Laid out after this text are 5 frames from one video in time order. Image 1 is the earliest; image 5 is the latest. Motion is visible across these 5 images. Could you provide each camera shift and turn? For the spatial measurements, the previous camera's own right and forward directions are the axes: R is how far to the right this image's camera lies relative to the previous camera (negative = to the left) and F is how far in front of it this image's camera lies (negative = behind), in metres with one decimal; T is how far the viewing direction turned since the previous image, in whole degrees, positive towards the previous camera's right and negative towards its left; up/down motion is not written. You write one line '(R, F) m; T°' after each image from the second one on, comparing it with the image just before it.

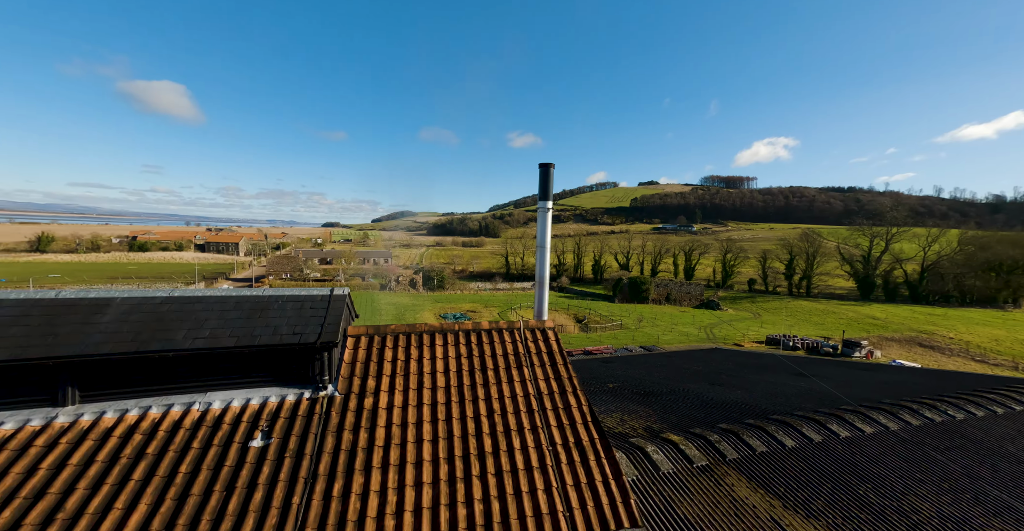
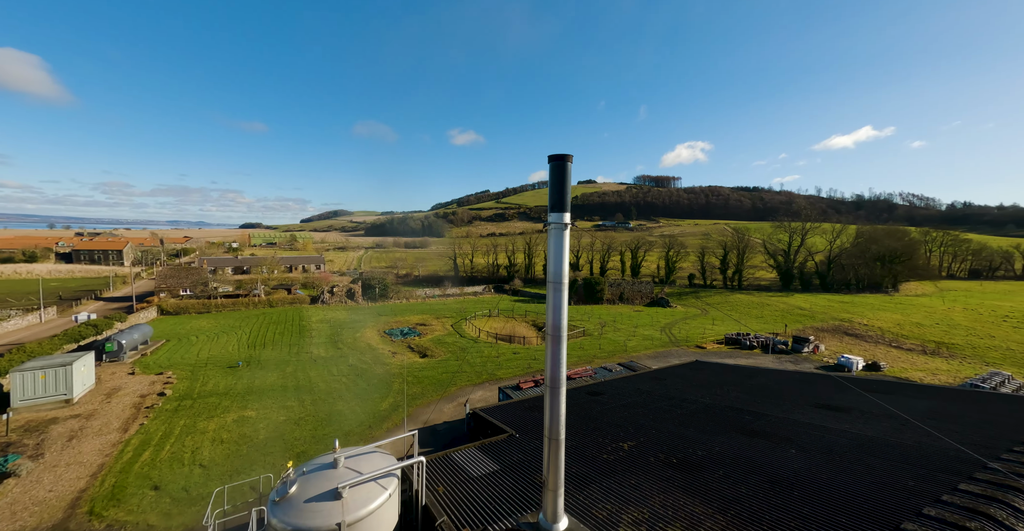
(-0.9, +2.8) m; +9°
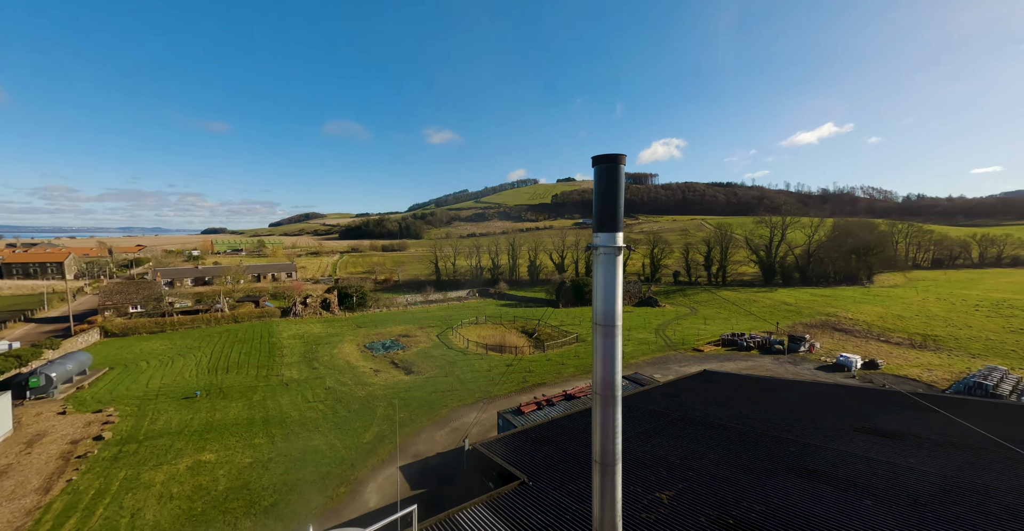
(-0.6, +1.6) m; +3°
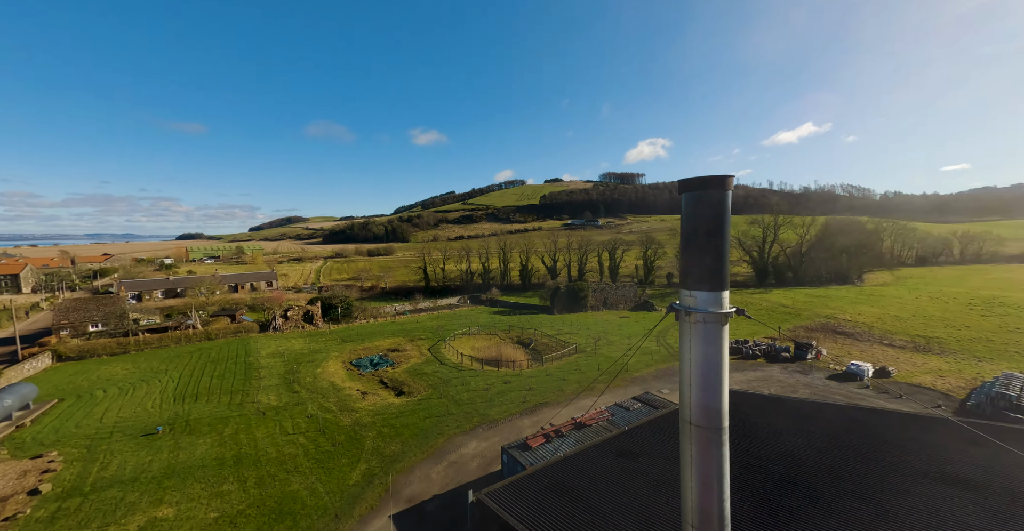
(-0.4, +1.4) m; +2°
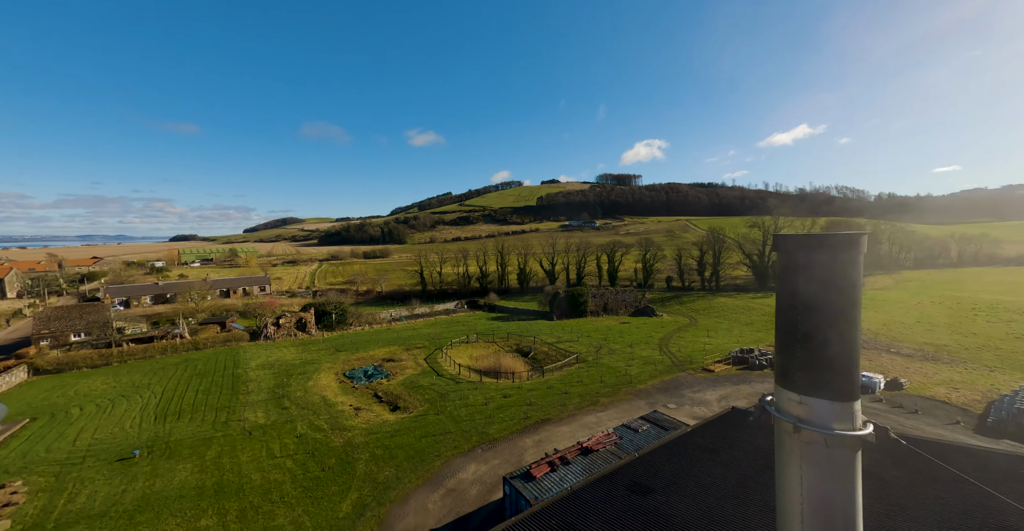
(-0.2, +0.8) m; 0°
